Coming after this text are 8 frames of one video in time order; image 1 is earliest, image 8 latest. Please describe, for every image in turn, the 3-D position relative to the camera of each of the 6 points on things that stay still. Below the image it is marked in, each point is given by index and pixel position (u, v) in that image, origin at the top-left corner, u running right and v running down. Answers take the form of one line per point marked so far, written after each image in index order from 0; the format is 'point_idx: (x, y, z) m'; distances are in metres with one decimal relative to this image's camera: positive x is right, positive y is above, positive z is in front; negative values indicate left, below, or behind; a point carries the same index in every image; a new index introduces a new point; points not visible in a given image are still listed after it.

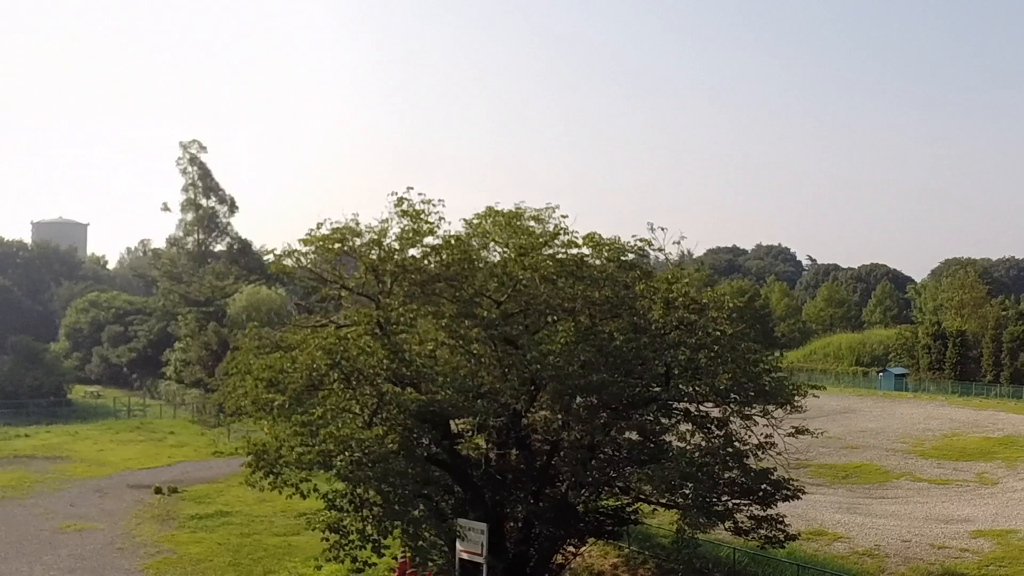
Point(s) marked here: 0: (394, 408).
0: (-1.6, -1.7, +12.2) m
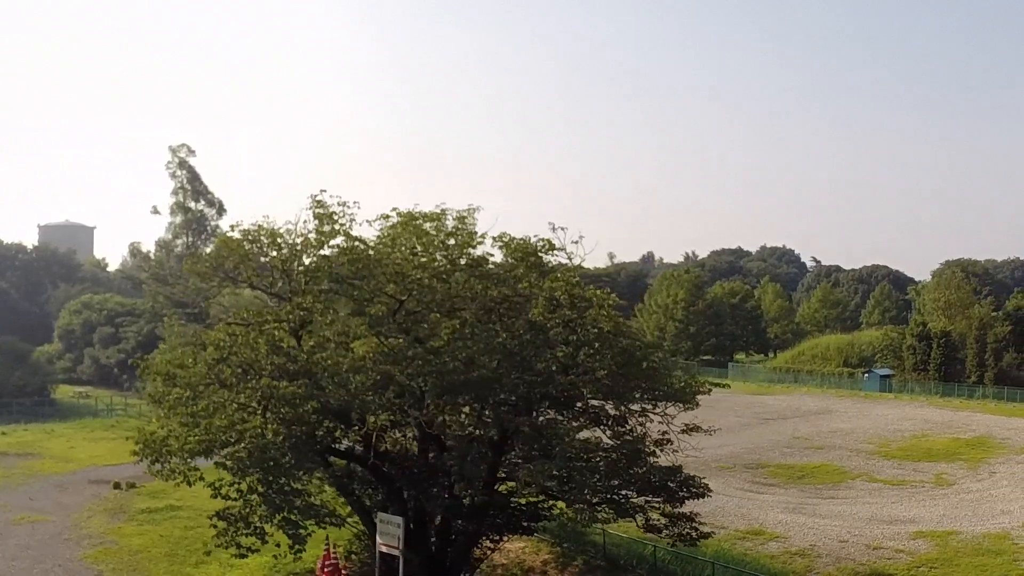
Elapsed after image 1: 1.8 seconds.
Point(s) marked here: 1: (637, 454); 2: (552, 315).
0: (-3.4, -1.7, +12.6) m
1: (+2.2, -2.9, +15.2) m
2: (+0.7, -0.4, +14.5) m
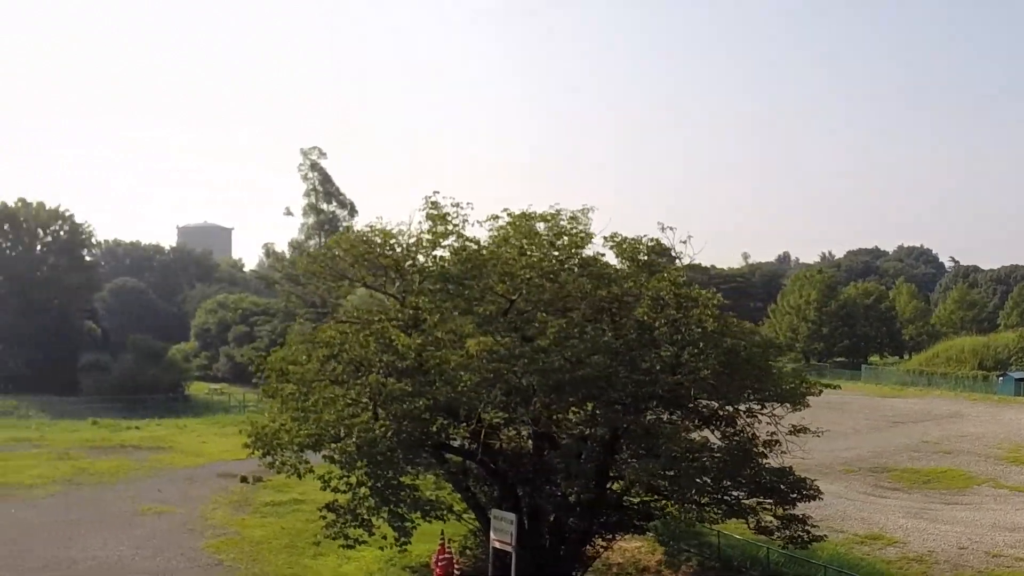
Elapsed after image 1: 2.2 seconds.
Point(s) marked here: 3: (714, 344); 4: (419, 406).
0: (-1.9, -1.7, +13.1) m
1: (+4.1, -2.9, +15.0) m
2: (+2.4, -0.4, +14.5) m
3: (+3.3, -0.9, +14.0) m
4: (-1.2, -1.8, +13.1) m
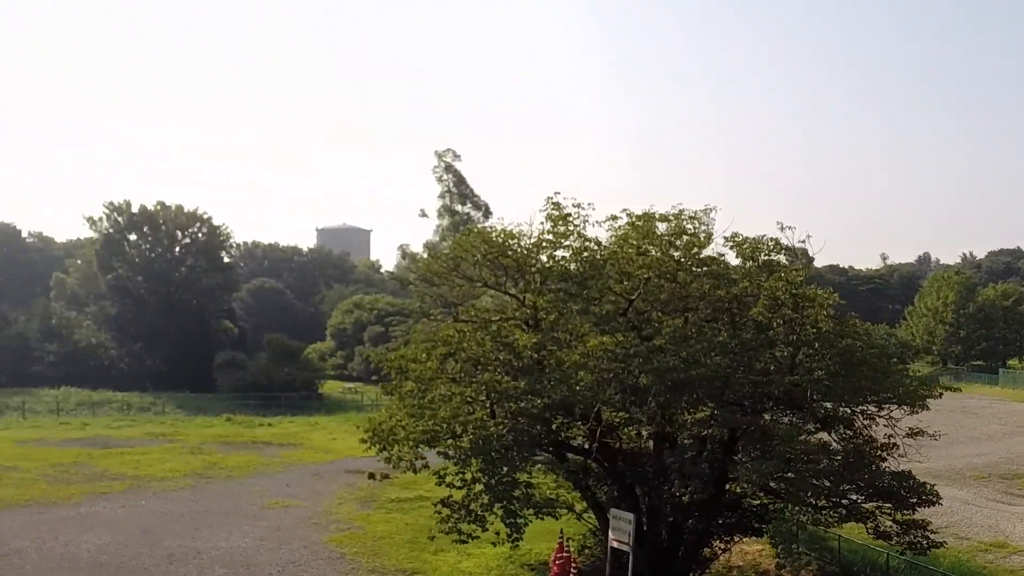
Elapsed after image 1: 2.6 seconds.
0: (-0.3, -1.7, +13.5) m
1: (+5.9, -2.9, +14.6) m
2: (+4.2, -0.4, +14.3) m
3: (+5.0, -0.9, +13.7) m
4: (+0.4, -1.8, +13.4) m
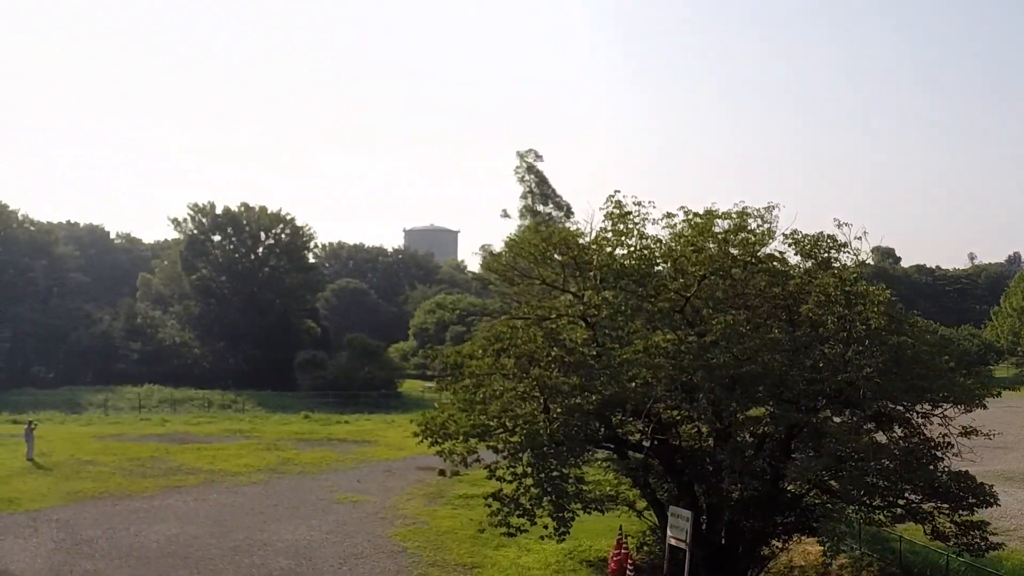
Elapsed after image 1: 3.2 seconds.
0: (+0.5, -1.7, +13.8) m
1: (+6.7, -2.8, +14.3) m
2: (+5.0, -0.4, +14.2) m
3: (+5.8, -0.9, +13.5) m
4: (+1.2, -1.8, +13.6) m
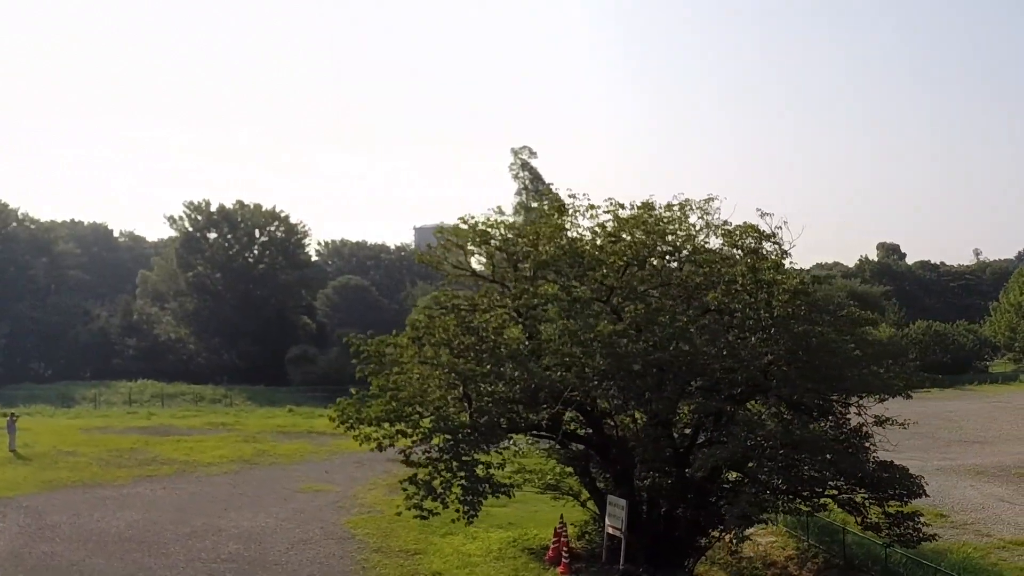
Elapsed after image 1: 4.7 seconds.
0: (-0.8, -1.5, +14.1) m
1: (+5.4, -2.7, +14.4) m
2: (+3.7, -0.2, +14.3) m
3: (+4.4, -0.7, +13.7) m
4: (-0.2, -1.6, +13.9) m
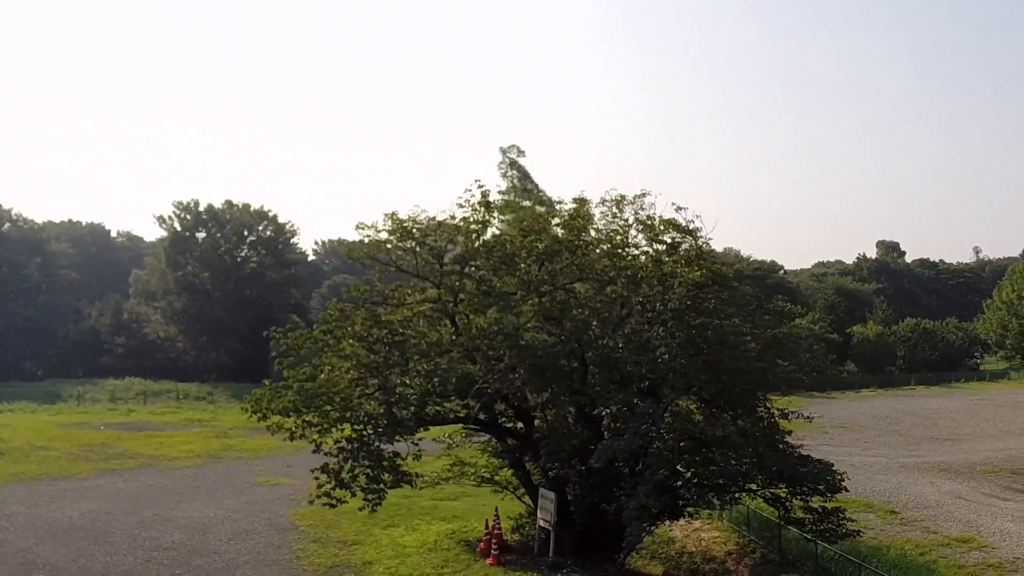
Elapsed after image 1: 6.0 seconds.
0: (-2.2, -1.4, +14.3) m
1: (+4.0, -2.5, +14.5) m
2: (+2.3, -0.1, +14.5) m
3: (+3.0, -0.6, +13.7) m
4: (-1.6, -1.5, +14.1) m
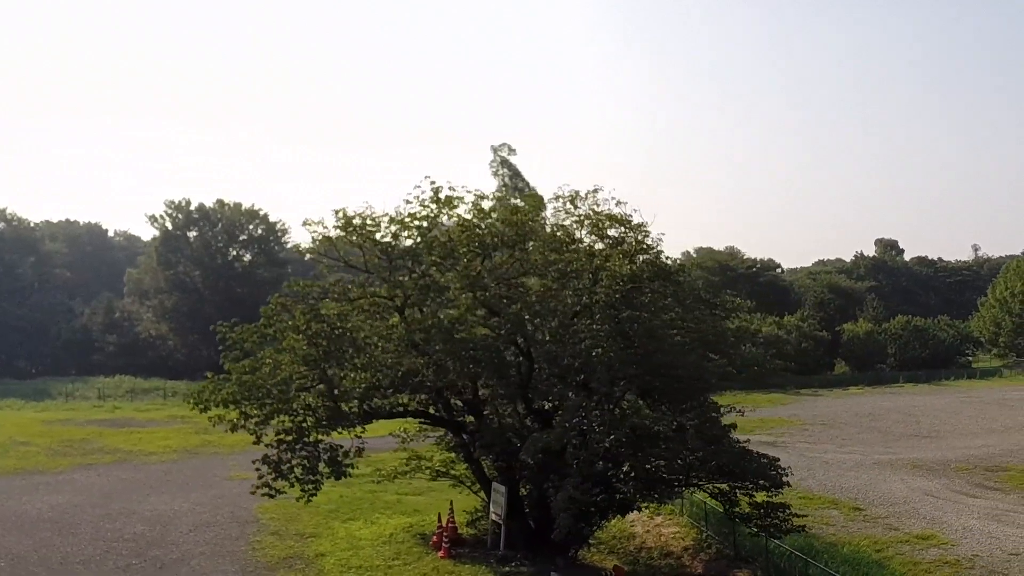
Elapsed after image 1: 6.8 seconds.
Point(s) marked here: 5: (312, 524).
0: (-3.3, -1.3, +14.5) m
1: (+3.0, -2.4, +14.5) m
2: (+1.2, 0.0, +14.5) m
3: (+1.9, -0.5, +13.8) m
4: (-2.6, -1.4, +14.2) m
5: (-4.4, -5.2, +19.1) m
